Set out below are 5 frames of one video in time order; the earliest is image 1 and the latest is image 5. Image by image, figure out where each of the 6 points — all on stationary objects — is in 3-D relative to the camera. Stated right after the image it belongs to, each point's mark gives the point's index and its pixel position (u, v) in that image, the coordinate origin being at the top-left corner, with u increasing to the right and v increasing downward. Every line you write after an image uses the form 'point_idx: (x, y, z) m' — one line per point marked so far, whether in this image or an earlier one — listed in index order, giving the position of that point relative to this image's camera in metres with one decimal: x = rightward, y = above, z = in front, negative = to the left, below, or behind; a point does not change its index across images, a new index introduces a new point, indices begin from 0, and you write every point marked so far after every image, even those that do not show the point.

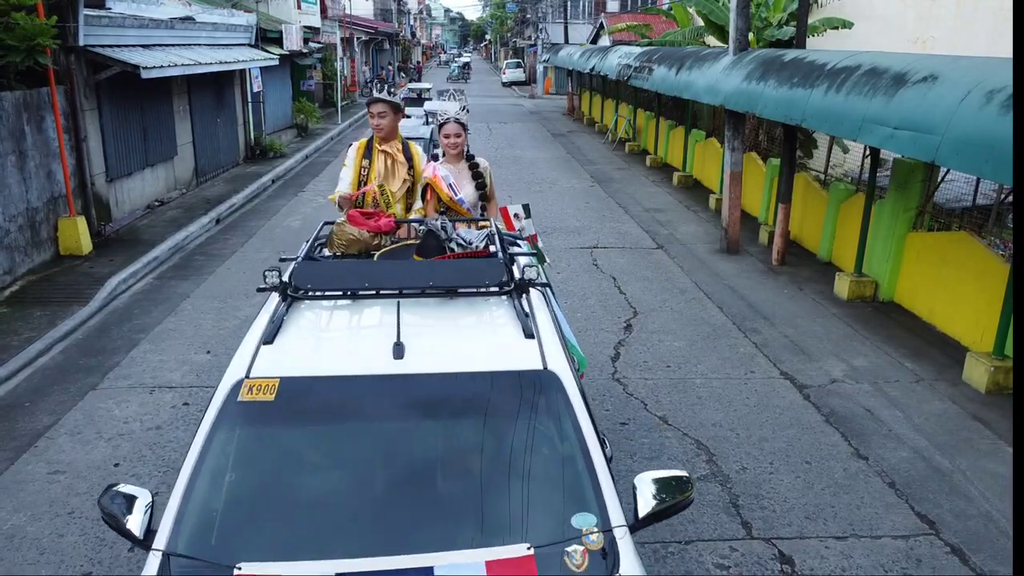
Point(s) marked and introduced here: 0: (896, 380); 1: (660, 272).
0: (+2.9, -0.7, +6.1) m
1: (+1.6, +0.2, +9.0) m
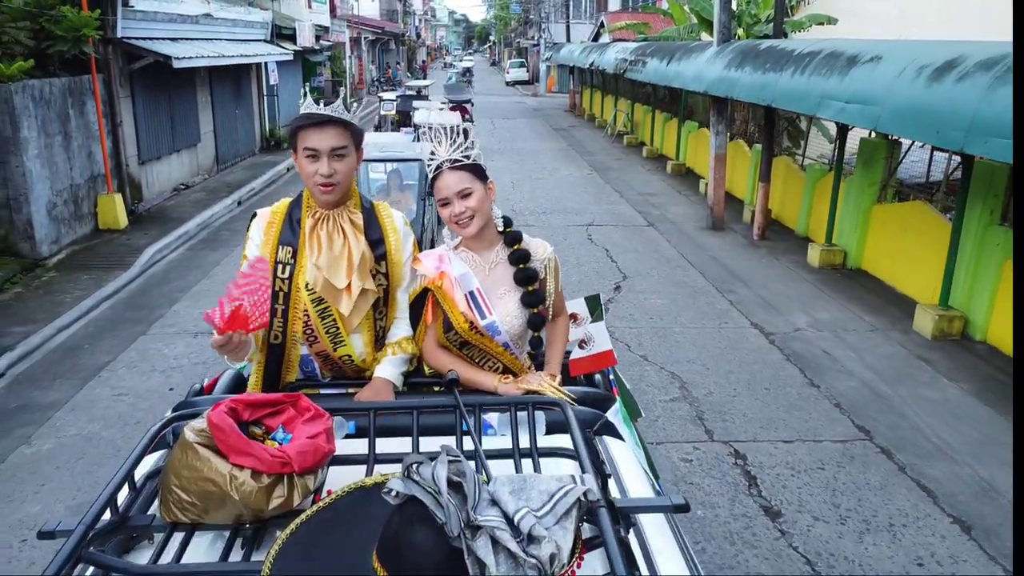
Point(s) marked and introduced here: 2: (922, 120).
0: (+2.9, -0.4, +6.9) m
1: (+1.6, +0.5, +9.8) m
2: (+2.6, +1.1, +5.2) m
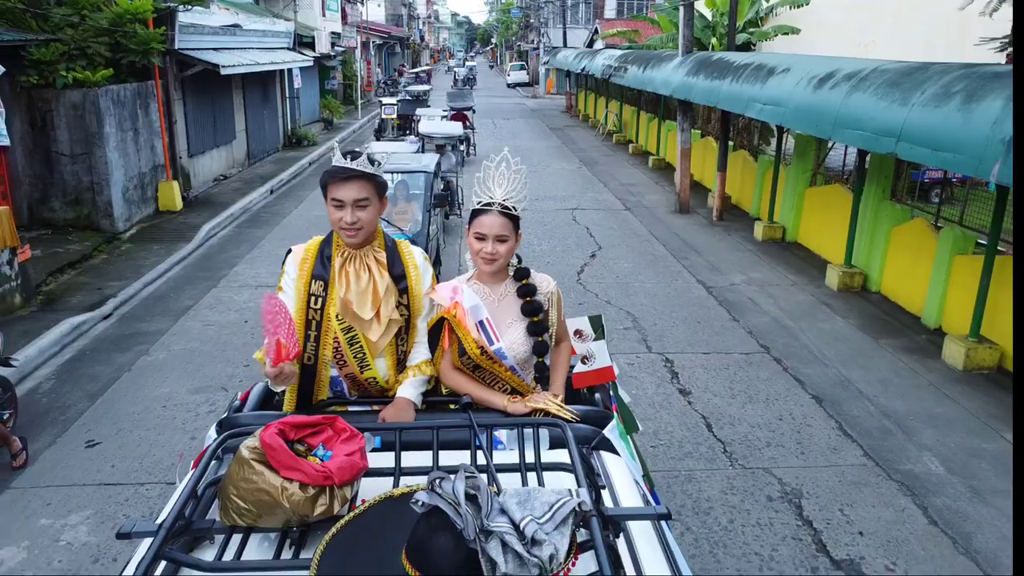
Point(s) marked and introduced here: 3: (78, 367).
0: (+2.8, 0.0, +8.7) m
1: (+1.6, +0.9, +11.6) m
2: (+2.5, +1.5, +7.0) m
3: (-3.5, -0.6, +6.6) m
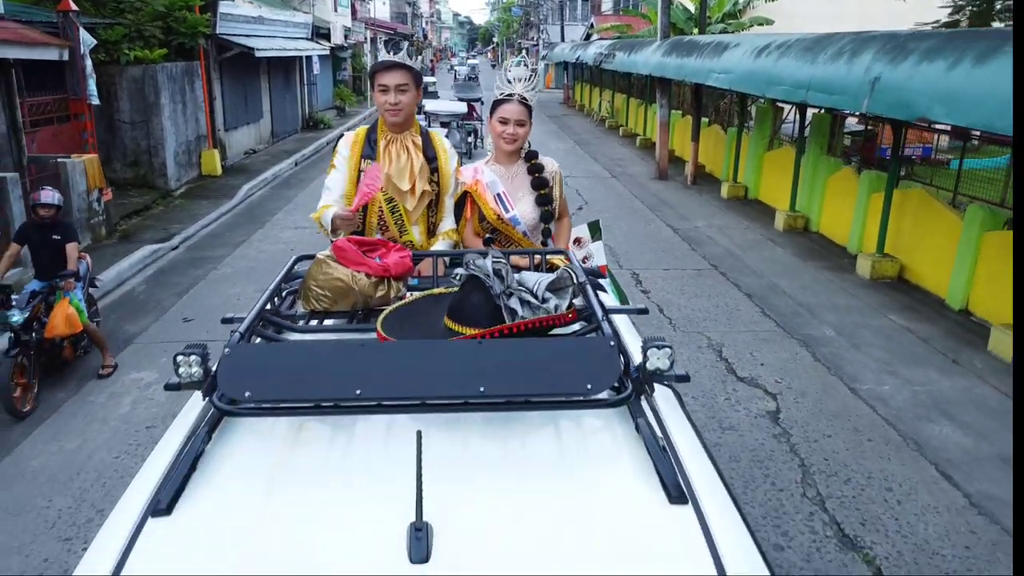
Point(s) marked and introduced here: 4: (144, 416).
0: (+2.8, +0.8, +10.3) m
1: (+1.6, +1.6, +13.2) m
2: (+2.5, +2.2, +8.6) m
3: (-3.5, +0.1, +8.2) m
4: (-2.4, -0.8, +5.3) m
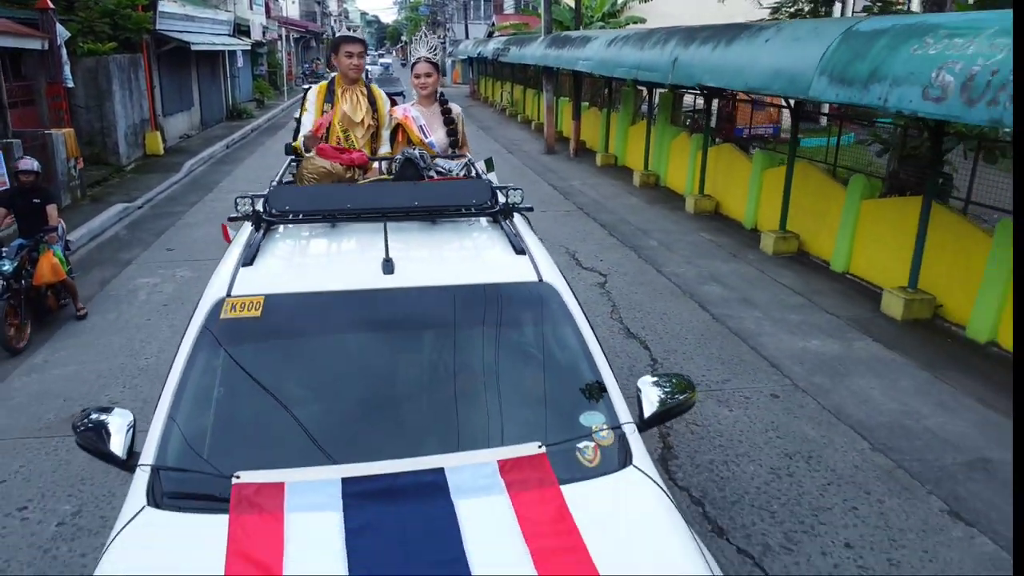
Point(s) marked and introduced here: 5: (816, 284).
0: (+1.4, +1.6, +12.9) m
1: (-0.1, +2.4, +15.6) m
2: (+1.2, +3.0, +11.1) m
3: (-4.6, +0.8, +10.2) m
4: (-3.2, -0.1, +7.3) m
5: (+2.9, 0.0, +7.8) m
